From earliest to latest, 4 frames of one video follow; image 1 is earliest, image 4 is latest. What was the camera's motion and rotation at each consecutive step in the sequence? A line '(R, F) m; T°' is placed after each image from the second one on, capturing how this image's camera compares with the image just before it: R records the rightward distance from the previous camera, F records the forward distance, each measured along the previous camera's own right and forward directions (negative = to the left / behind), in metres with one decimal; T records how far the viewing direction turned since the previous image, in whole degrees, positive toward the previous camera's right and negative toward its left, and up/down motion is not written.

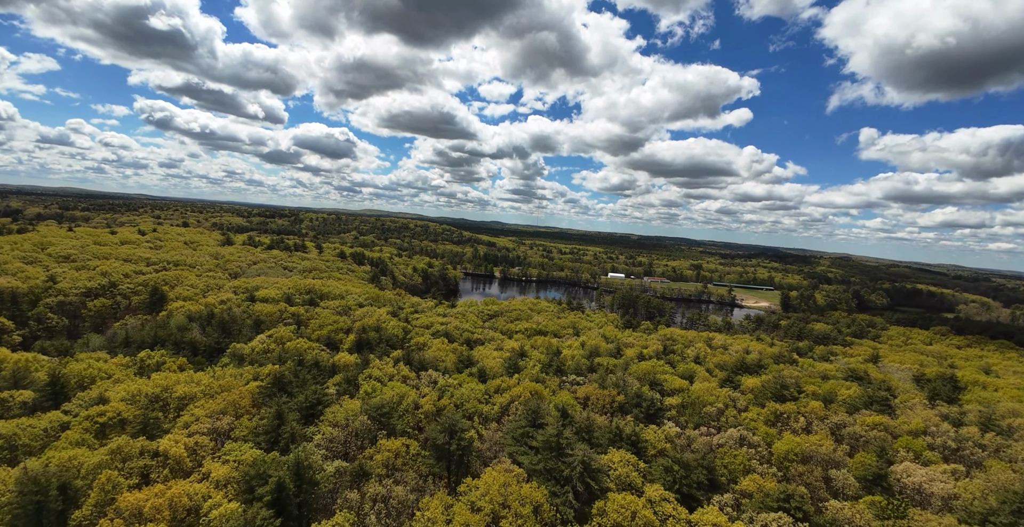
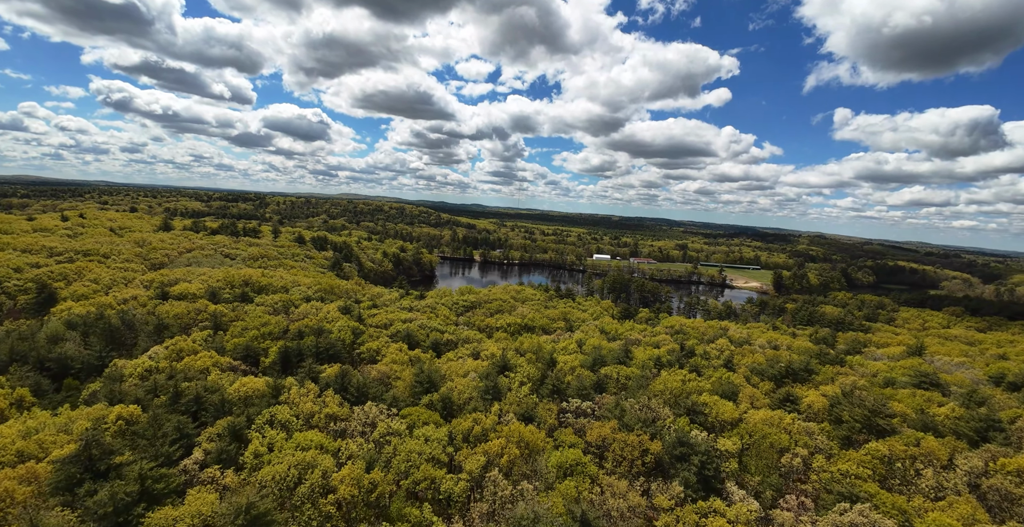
(+0.6, +20.1) m; +2°
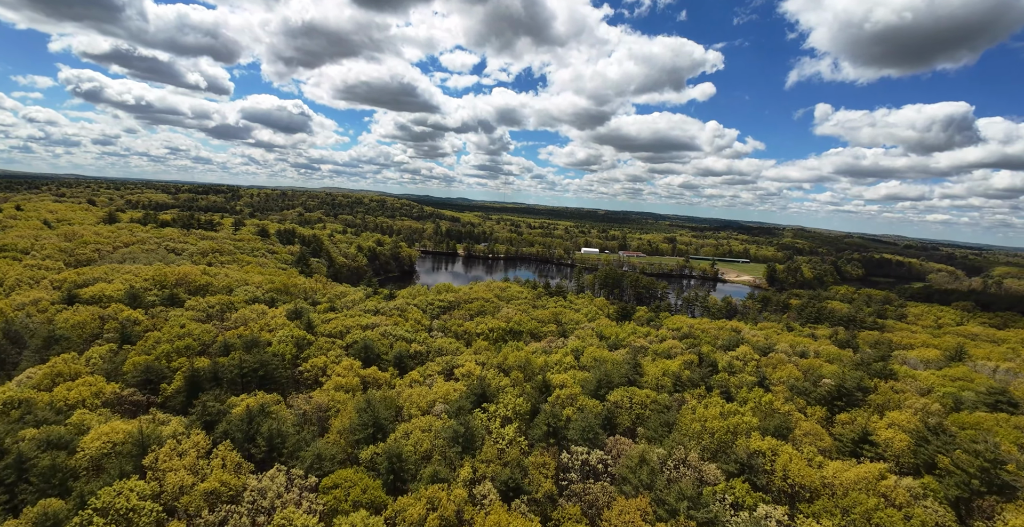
(+0.5, +13.9) m; +2°
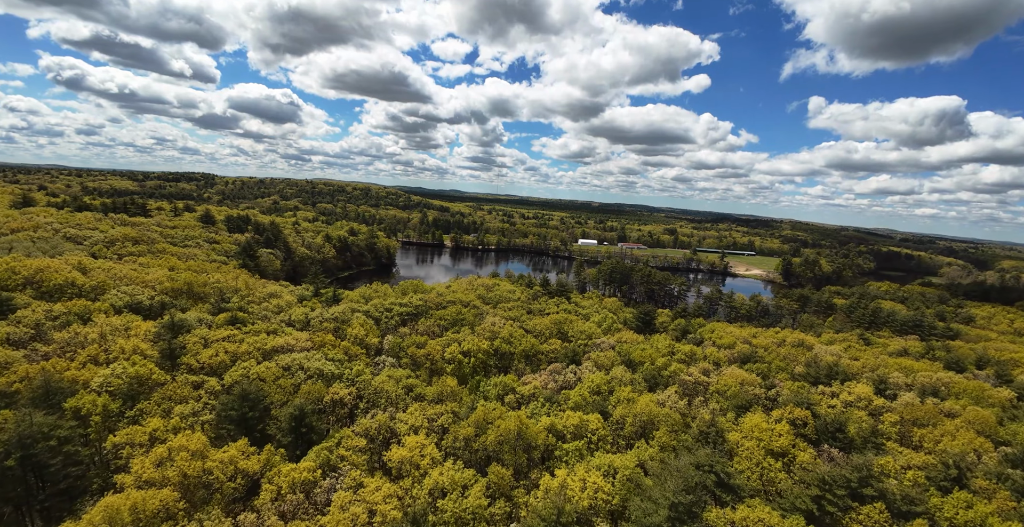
(+0.8, +25.0) m; +1°
